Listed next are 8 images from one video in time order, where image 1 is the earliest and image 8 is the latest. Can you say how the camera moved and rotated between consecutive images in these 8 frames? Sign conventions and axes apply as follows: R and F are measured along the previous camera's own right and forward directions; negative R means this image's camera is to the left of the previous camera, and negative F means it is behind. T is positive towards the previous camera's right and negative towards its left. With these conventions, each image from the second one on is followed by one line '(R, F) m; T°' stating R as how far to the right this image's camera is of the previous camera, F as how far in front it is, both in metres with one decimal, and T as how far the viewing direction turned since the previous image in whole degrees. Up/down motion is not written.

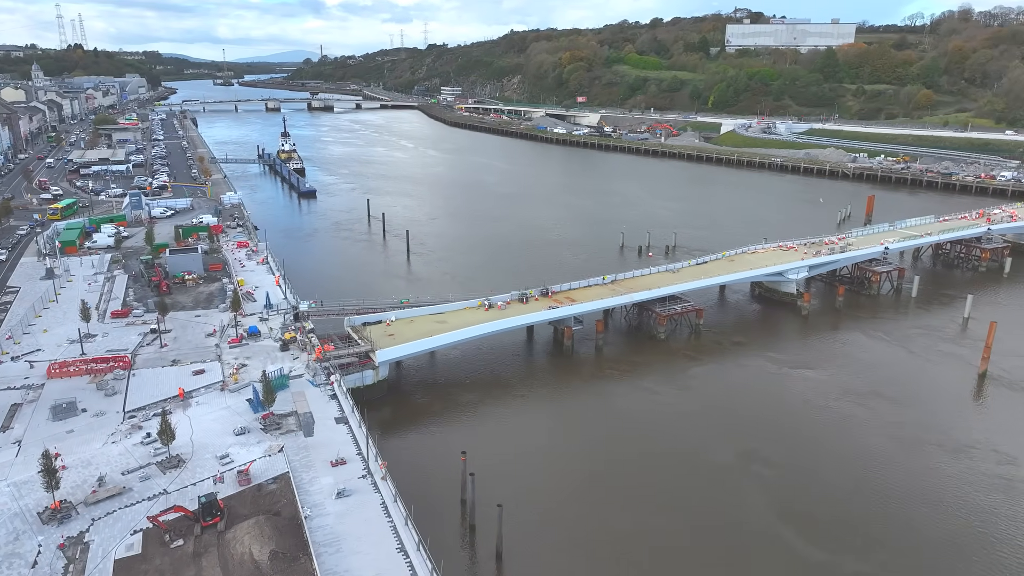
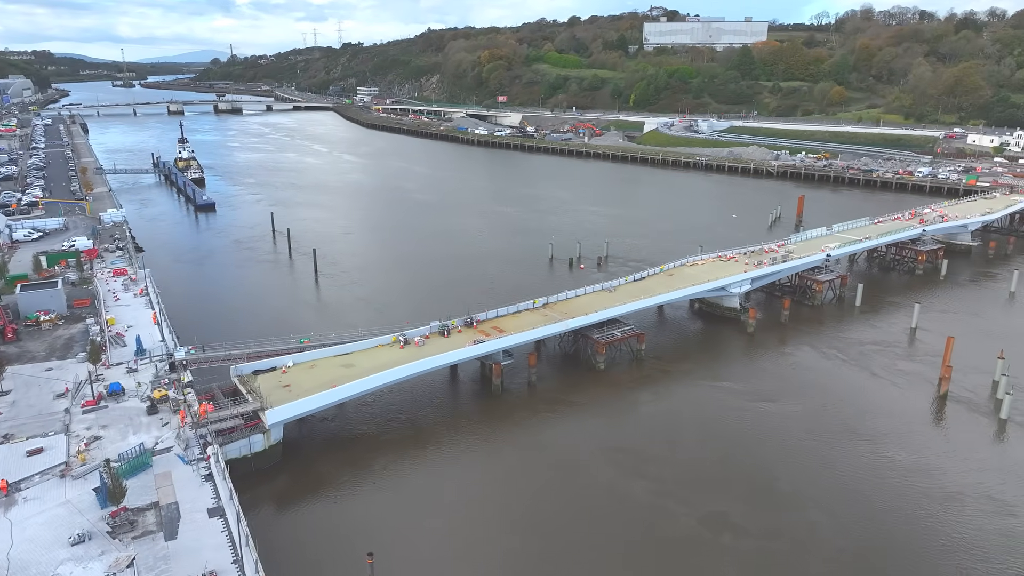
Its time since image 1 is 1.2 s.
(+0.4, +3.6) m; +6°
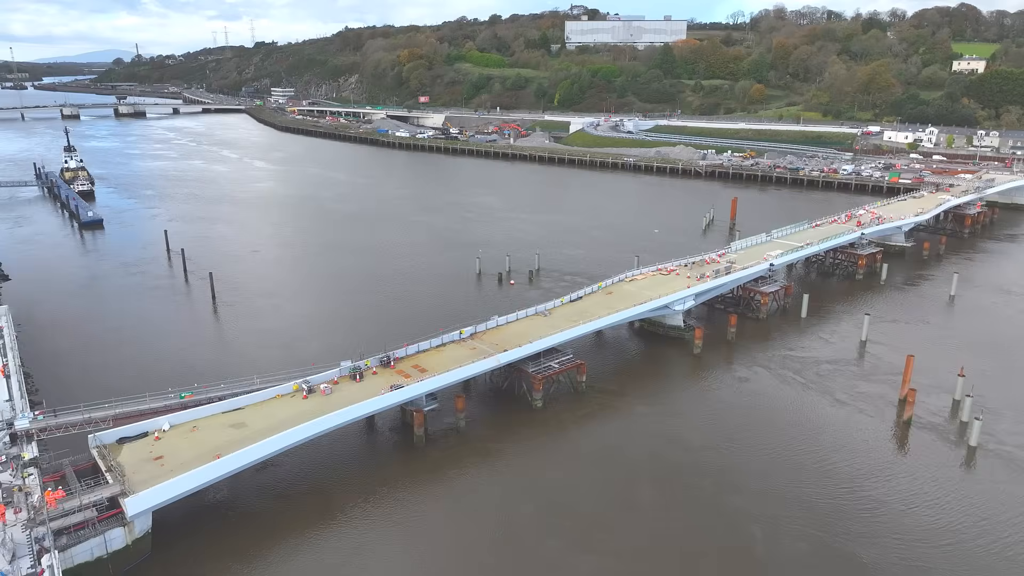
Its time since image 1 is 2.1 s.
(+0.3, +3.3) m; +6°
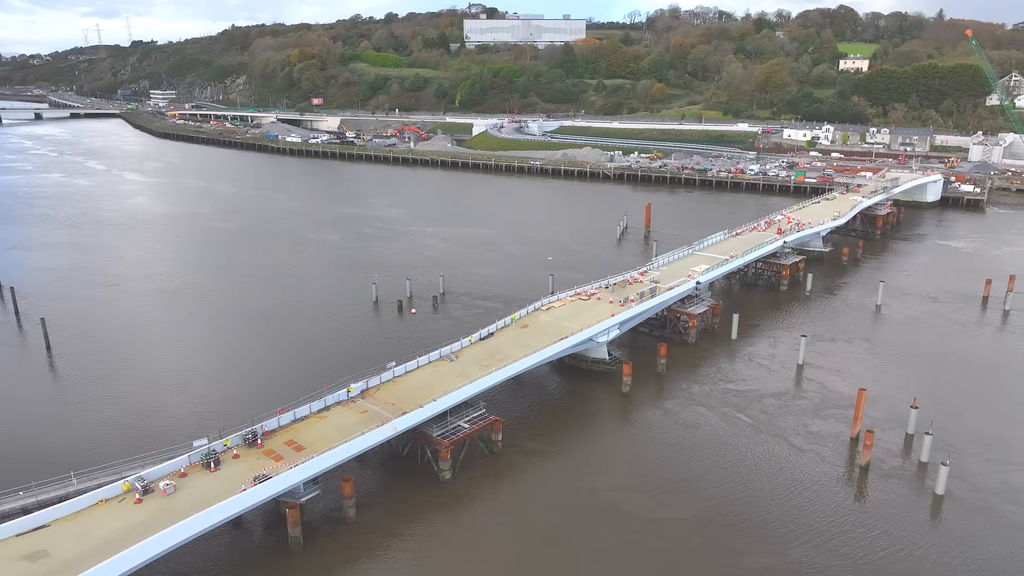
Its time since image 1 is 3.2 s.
(+0.5, +4.1) m; +7°
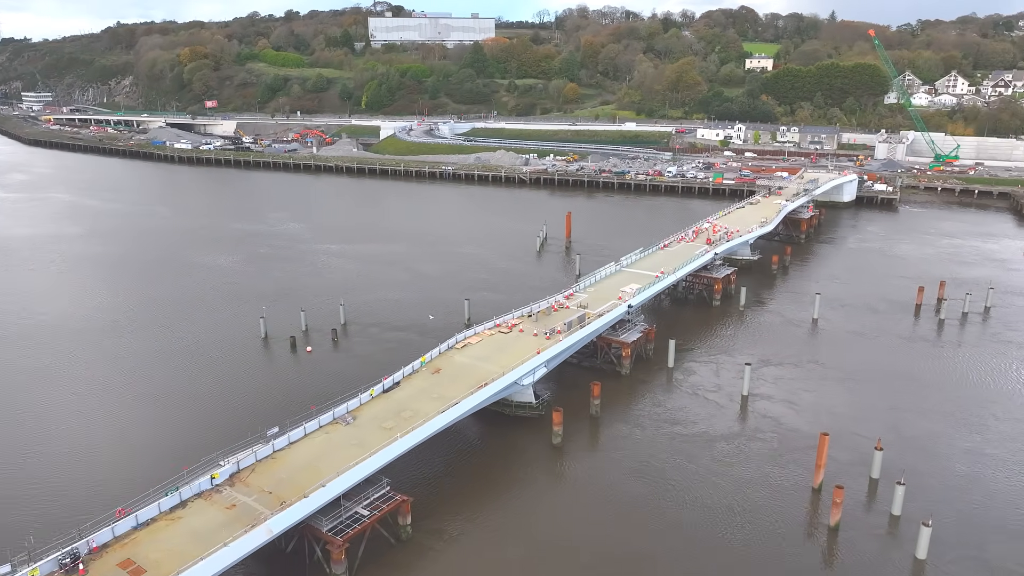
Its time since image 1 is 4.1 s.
(+0.4, +3.7) m; +7°
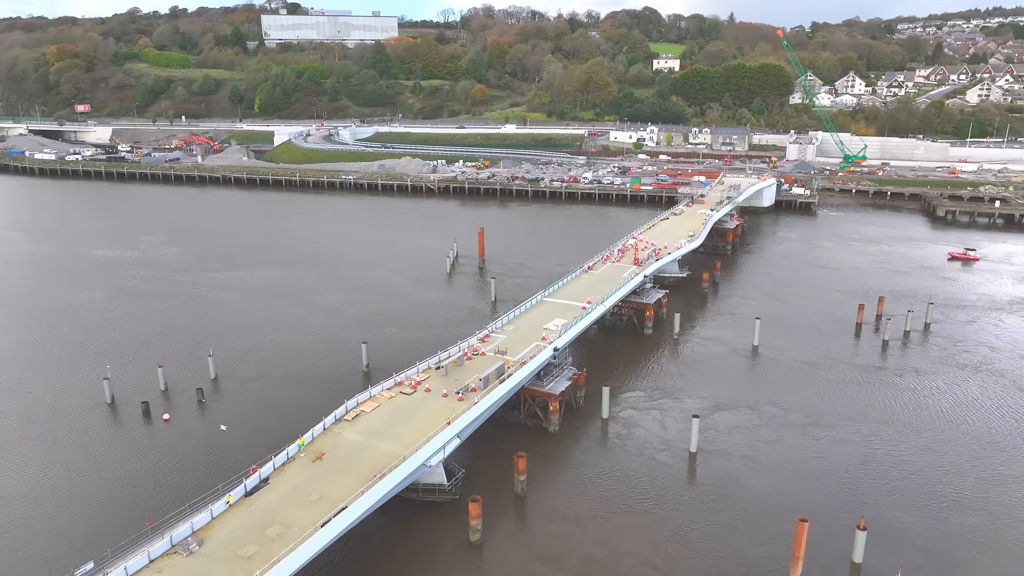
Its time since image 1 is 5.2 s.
(+0.4, +4.3) m; +7°
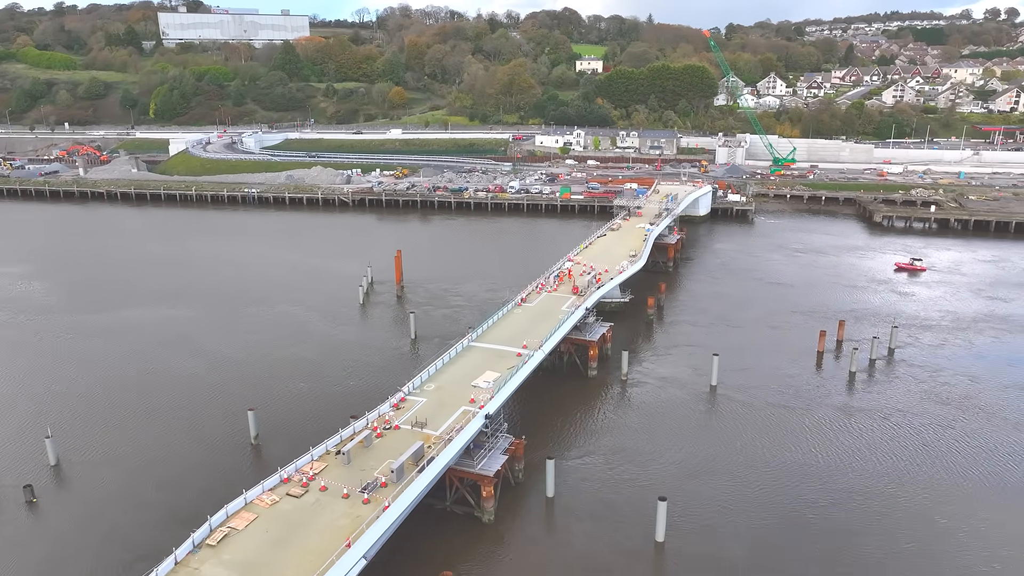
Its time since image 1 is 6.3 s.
(+0.3, +4.4) m; +6°
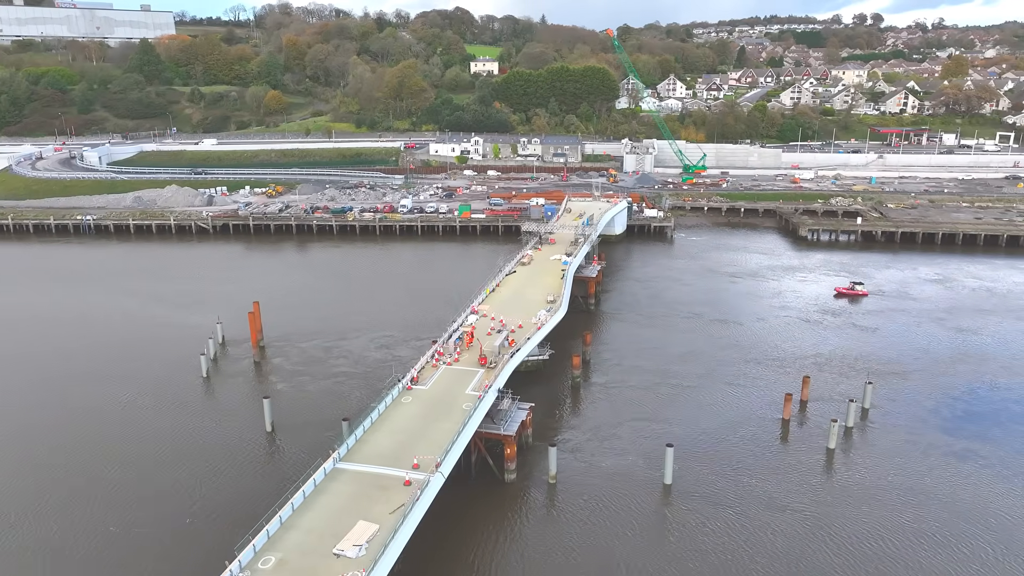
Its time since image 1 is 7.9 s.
(+0.6, +6.7) m; +8°
